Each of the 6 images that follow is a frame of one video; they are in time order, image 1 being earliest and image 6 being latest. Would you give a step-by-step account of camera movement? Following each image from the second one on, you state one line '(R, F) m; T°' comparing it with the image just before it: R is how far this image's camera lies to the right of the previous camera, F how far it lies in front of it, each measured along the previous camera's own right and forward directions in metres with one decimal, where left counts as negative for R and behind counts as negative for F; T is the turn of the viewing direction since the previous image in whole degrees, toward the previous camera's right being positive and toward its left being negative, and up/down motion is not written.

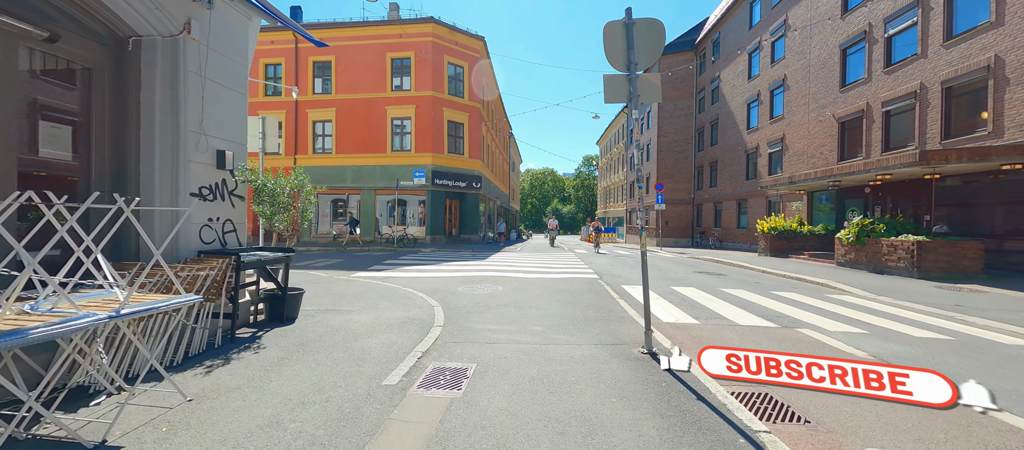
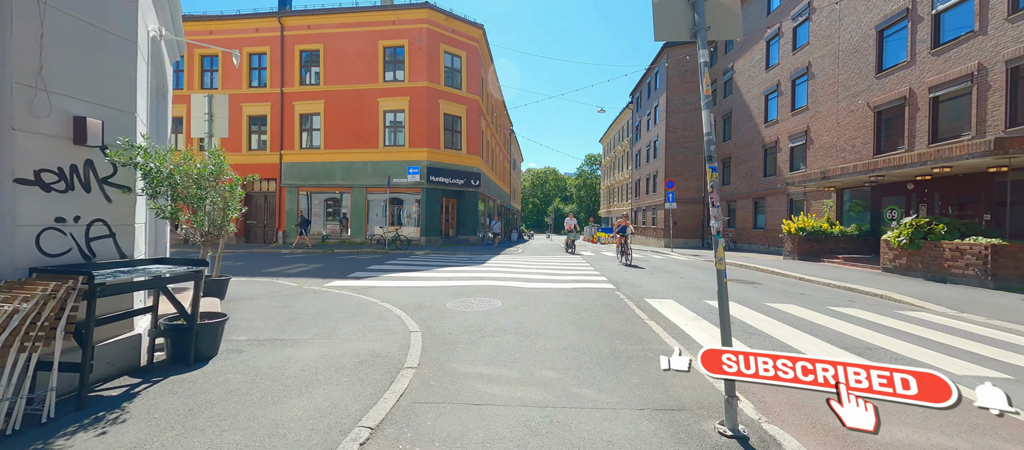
(0.0, +1.4) m; 0°
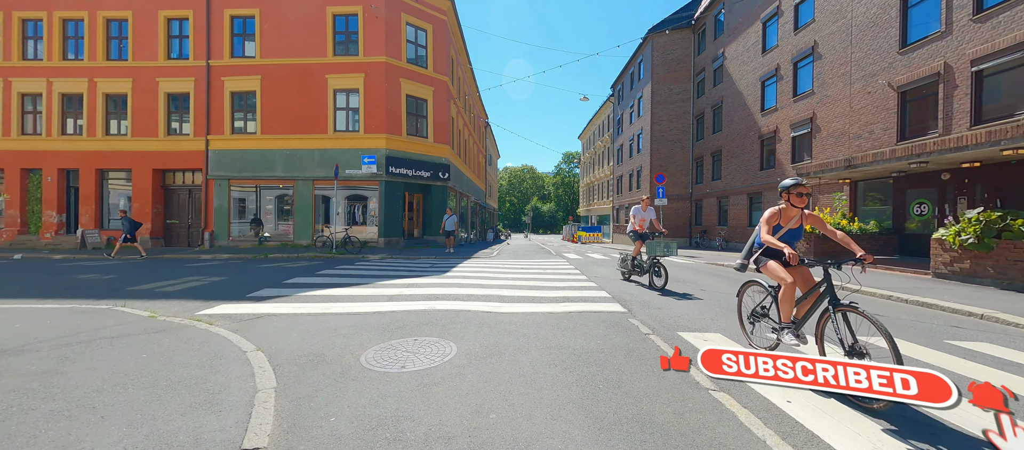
(+0.2, +2.6) m; +4°
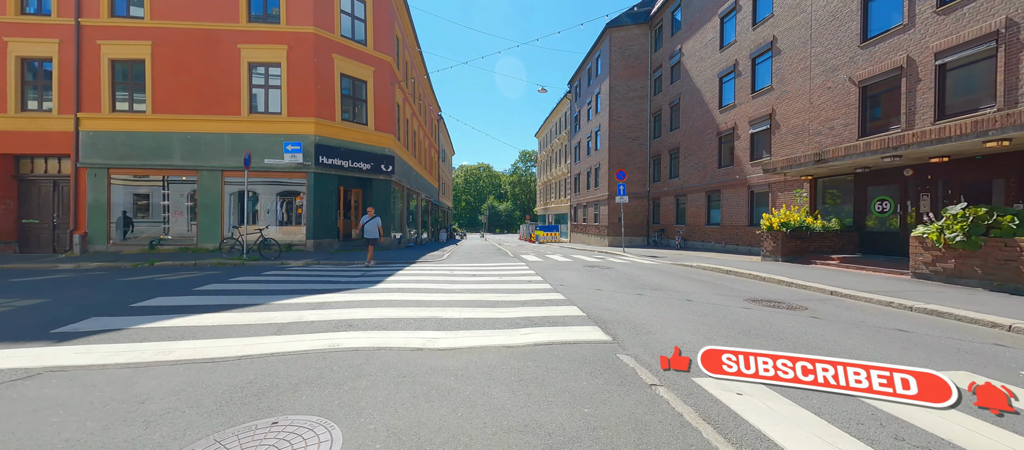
(+0.2, +1.7) m; +7°
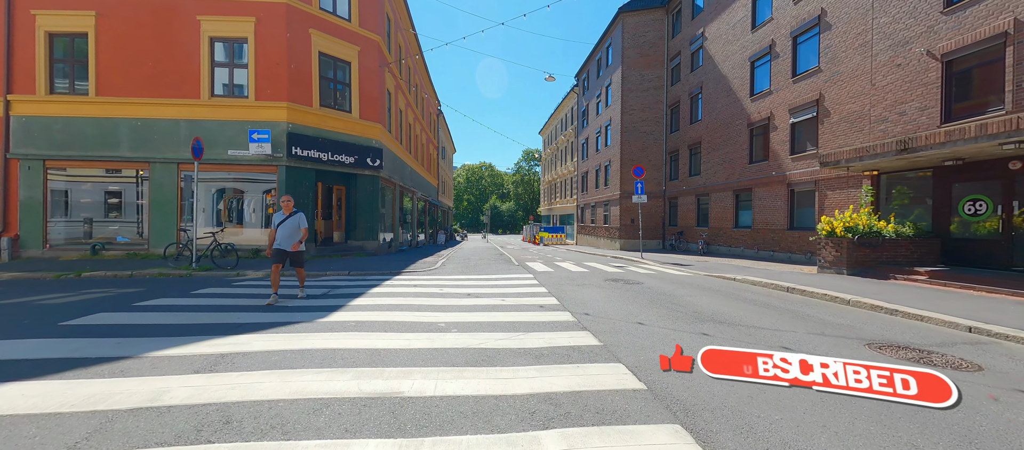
(-0.1, +2.1) m; 0°
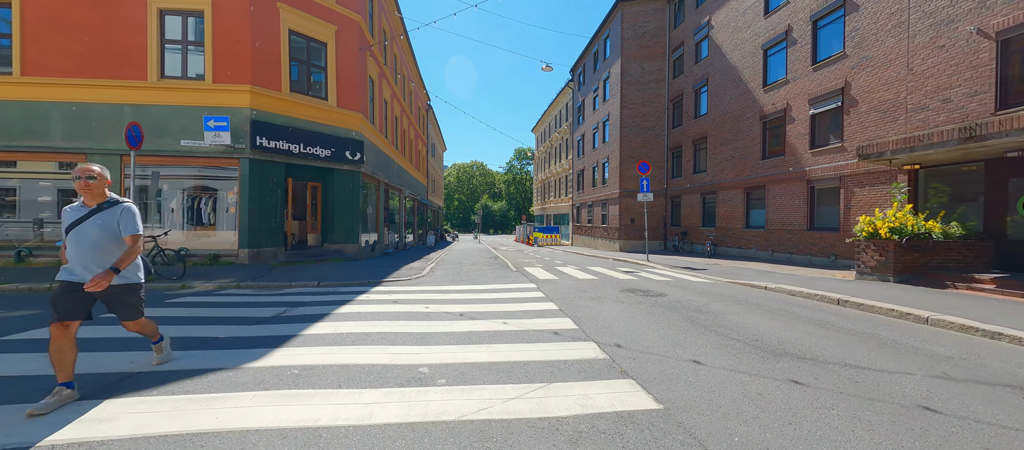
(-0.2, +1.4) m; +2°
